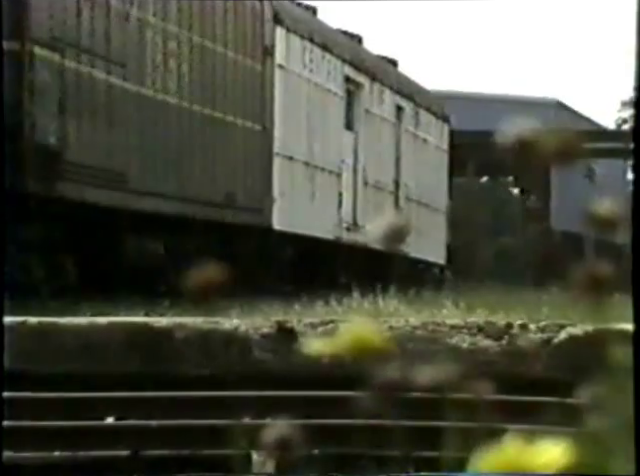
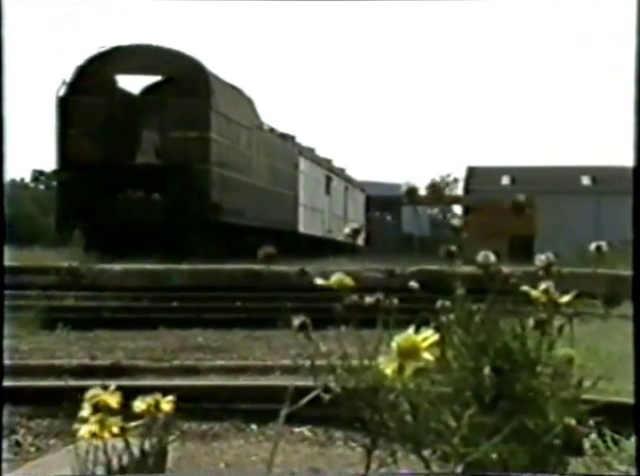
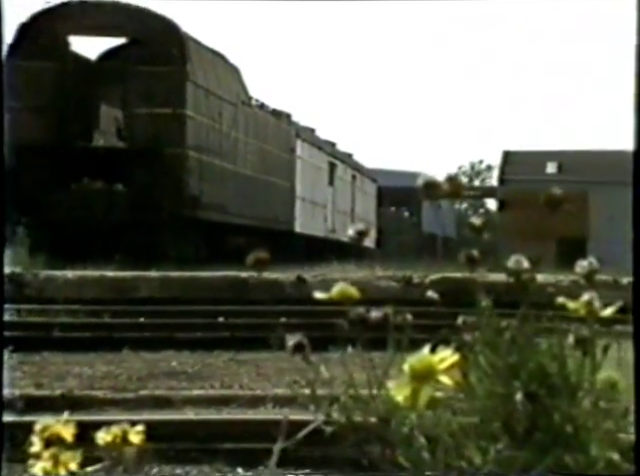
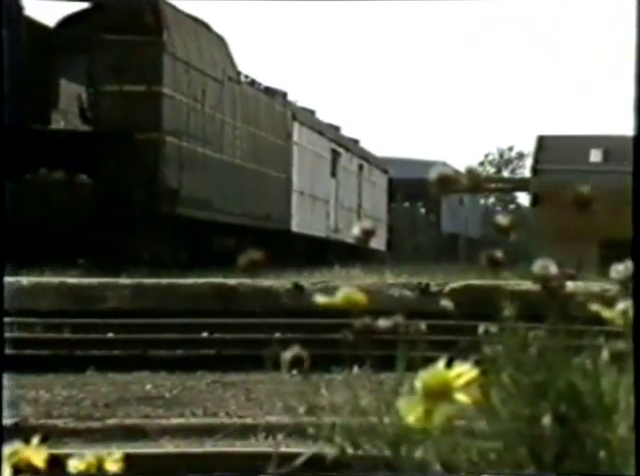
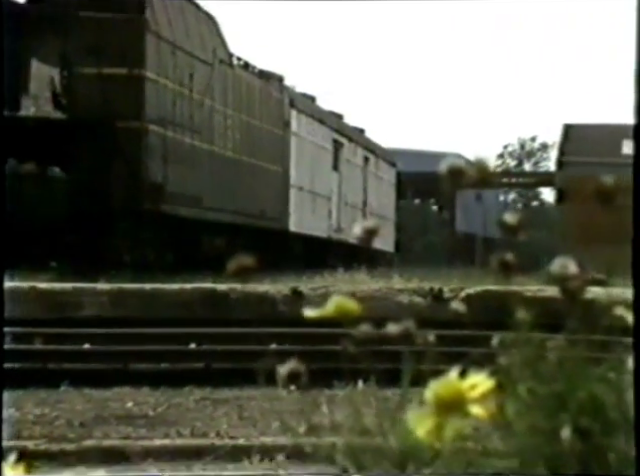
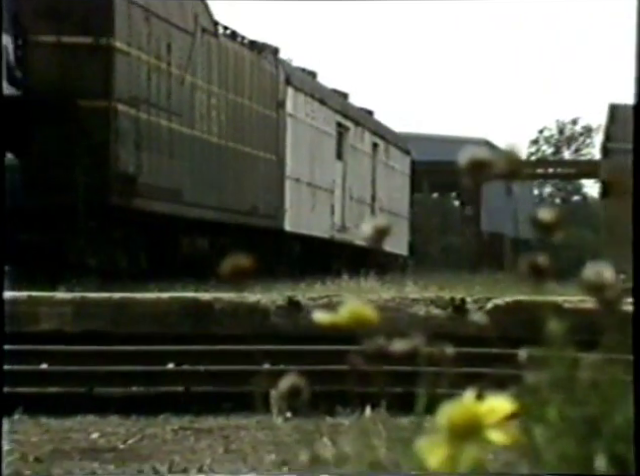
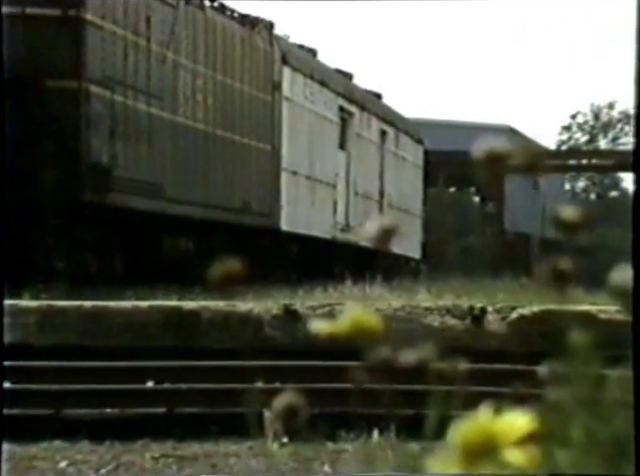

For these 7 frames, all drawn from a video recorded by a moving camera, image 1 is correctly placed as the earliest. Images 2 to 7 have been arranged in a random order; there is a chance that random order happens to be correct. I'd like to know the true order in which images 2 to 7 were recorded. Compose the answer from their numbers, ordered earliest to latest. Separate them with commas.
7, 6, 5, 4, 3, 2
